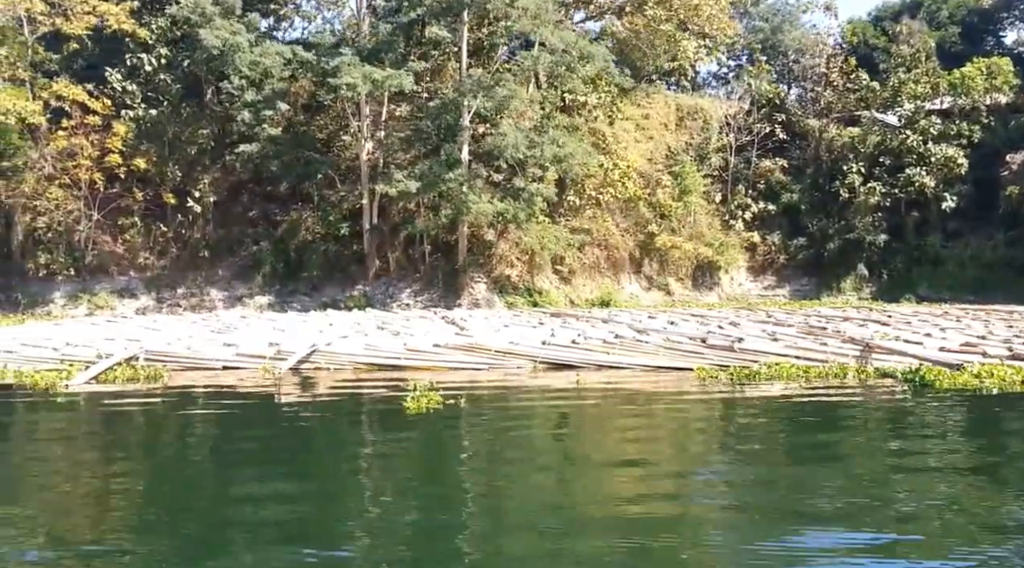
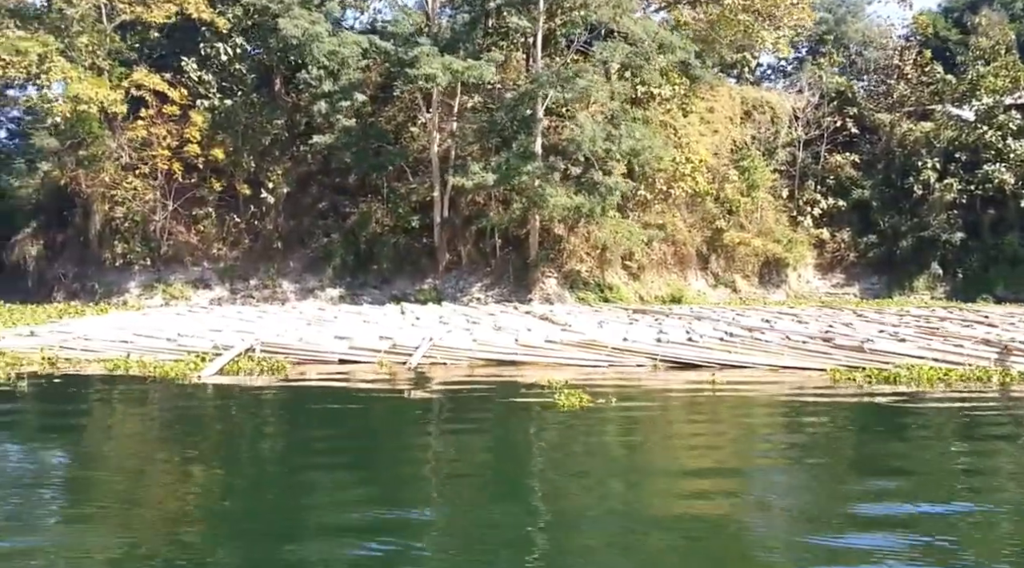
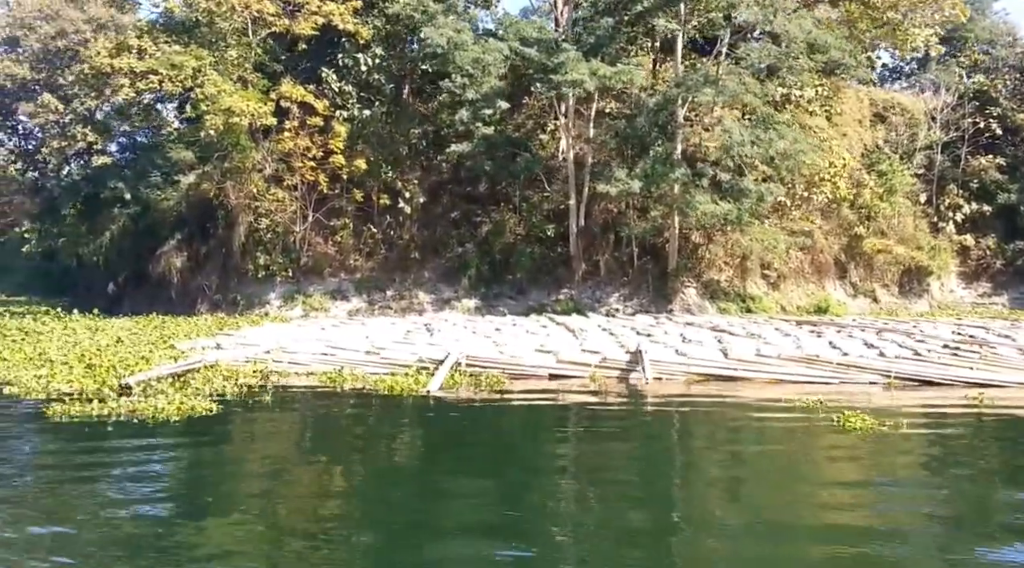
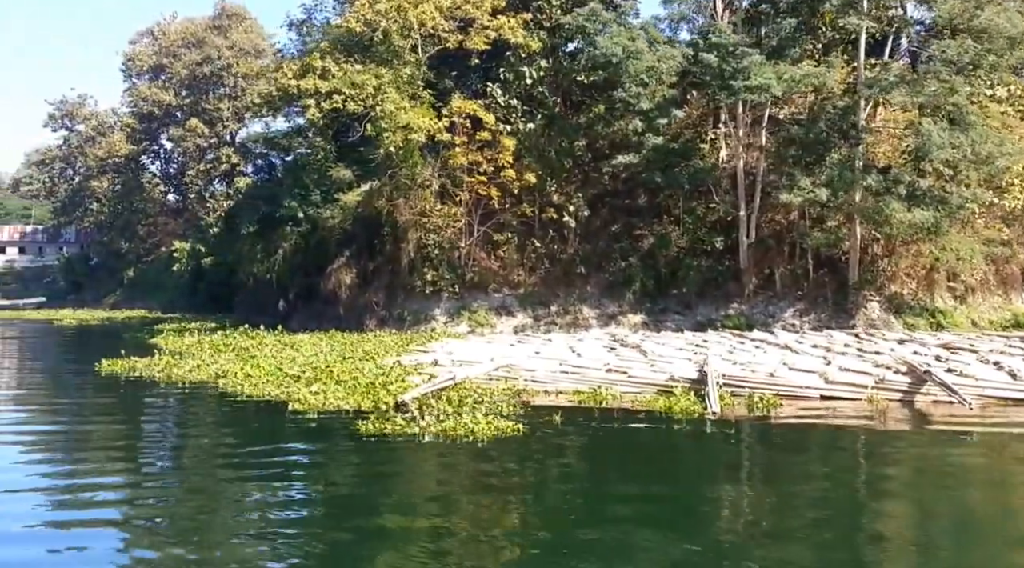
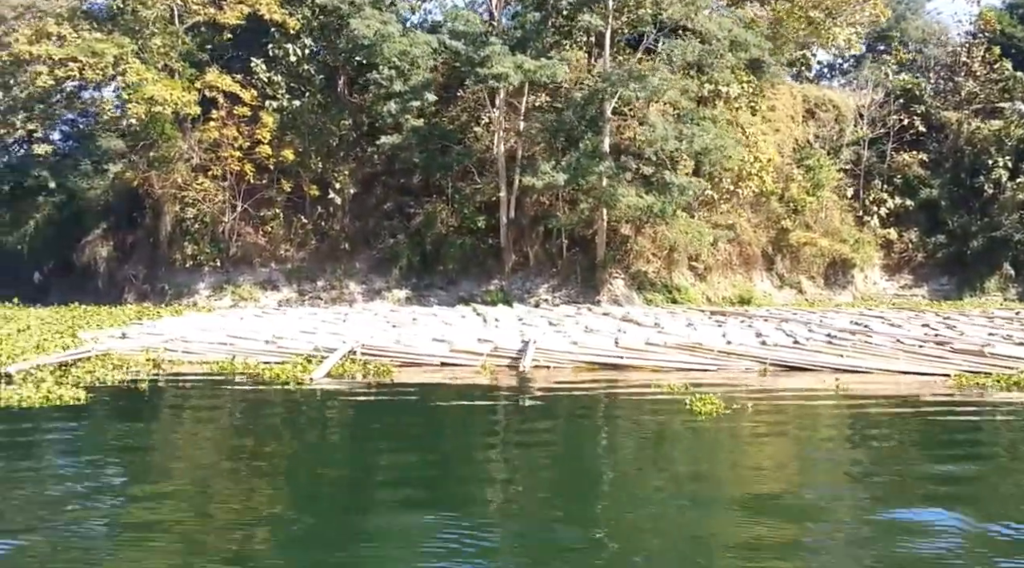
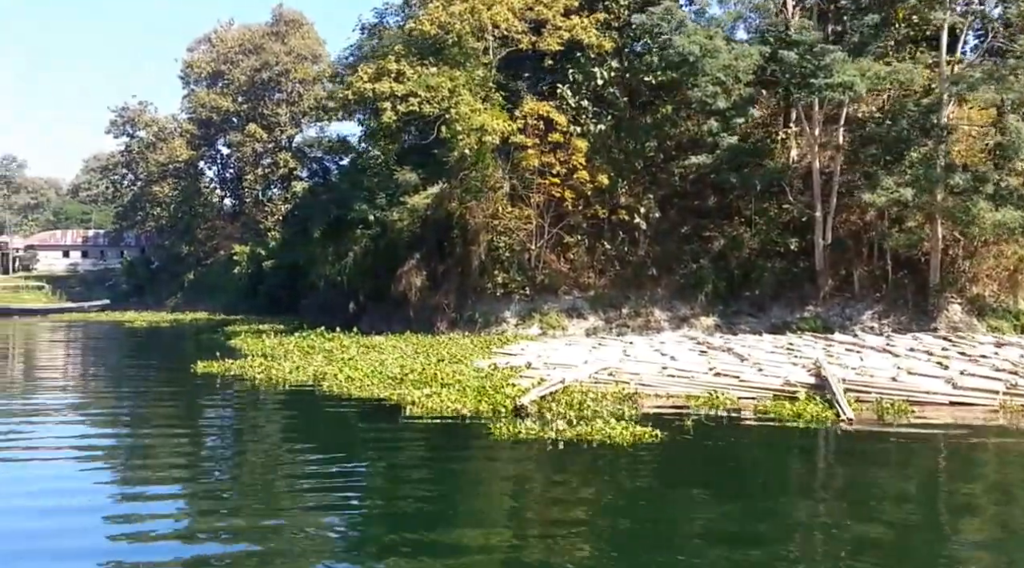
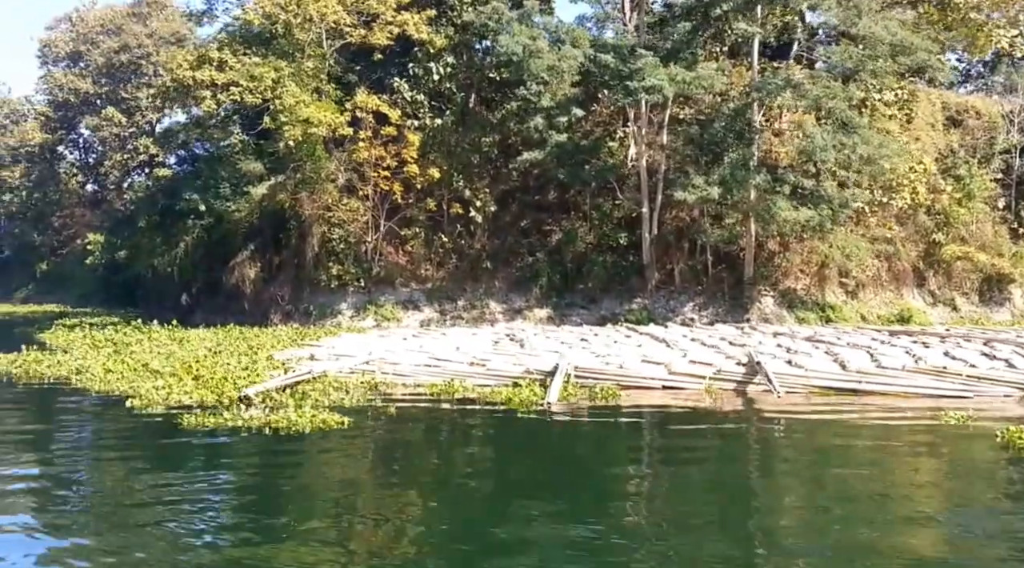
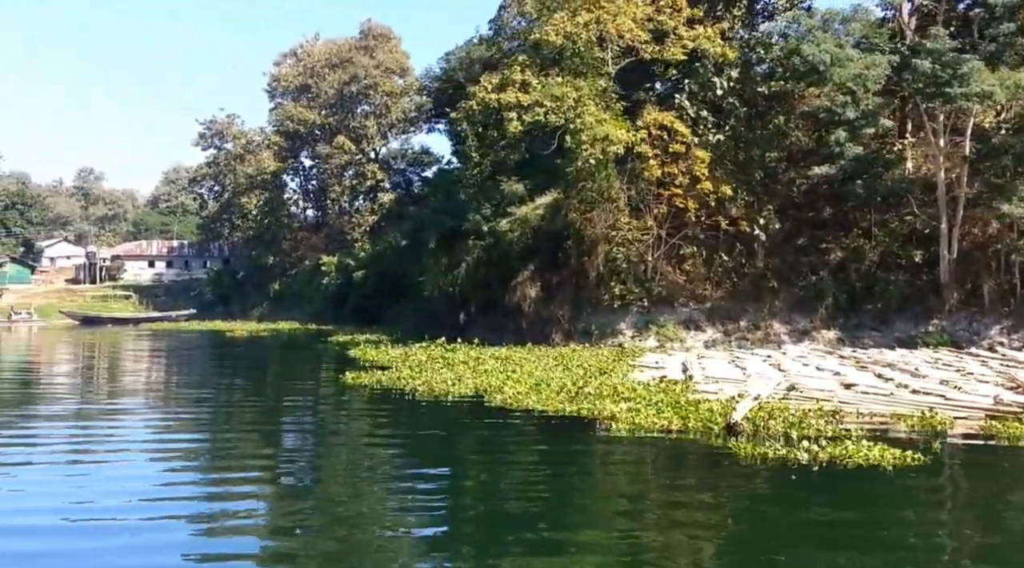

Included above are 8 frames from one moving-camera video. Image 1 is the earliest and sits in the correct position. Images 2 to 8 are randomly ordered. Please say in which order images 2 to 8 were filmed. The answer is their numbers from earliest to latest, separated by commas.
2, 5, 3, 7, 4, 6, 8
